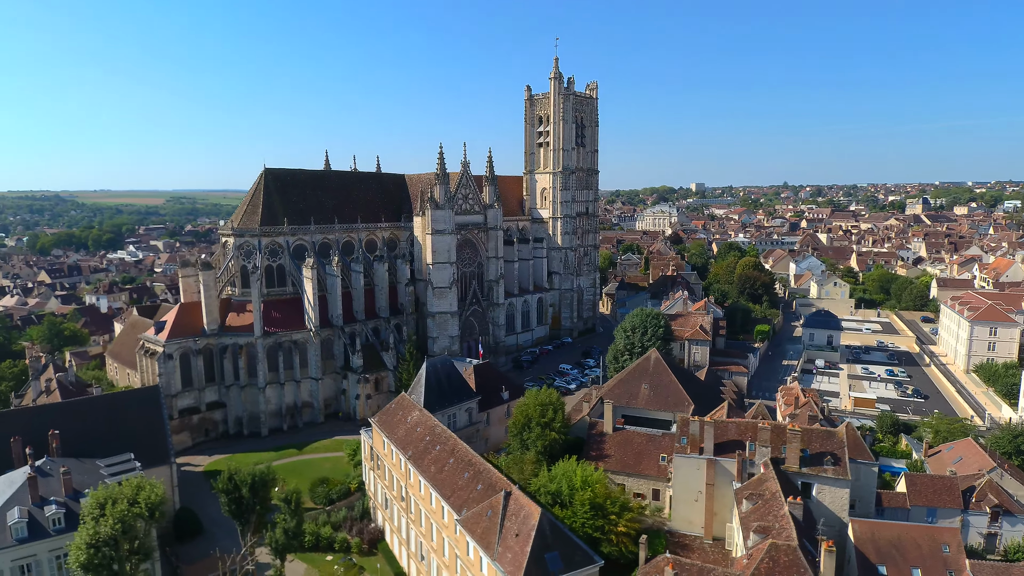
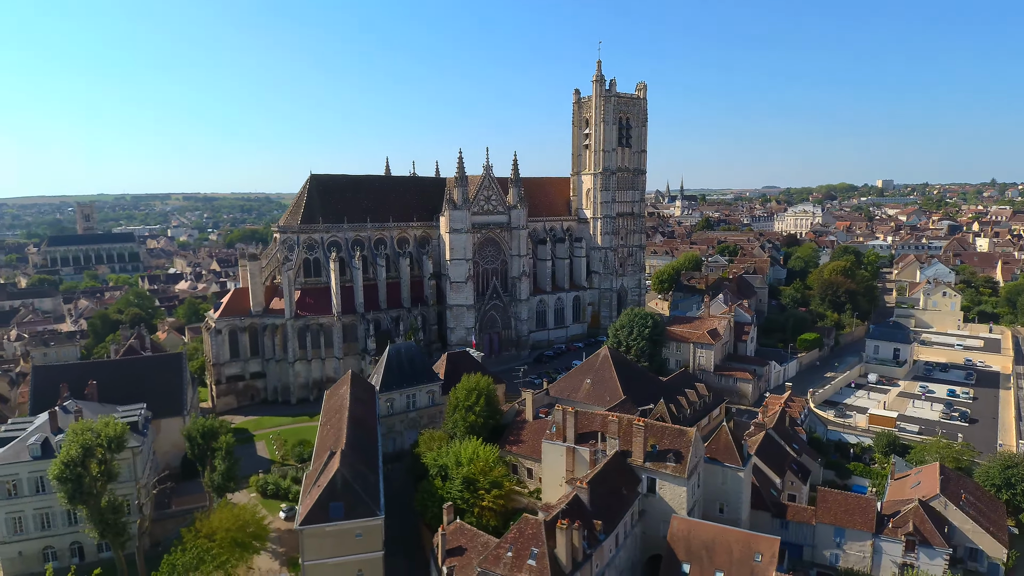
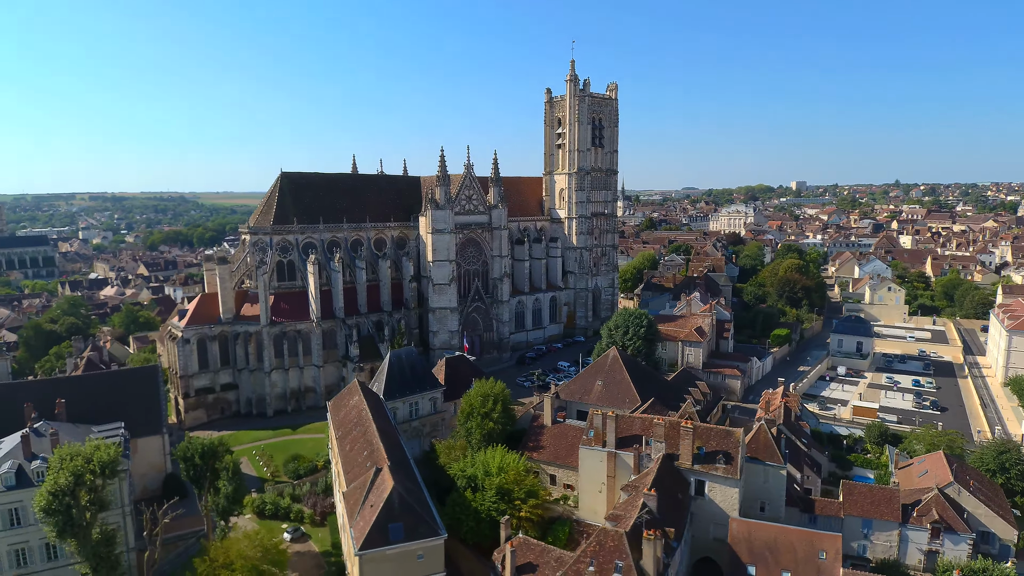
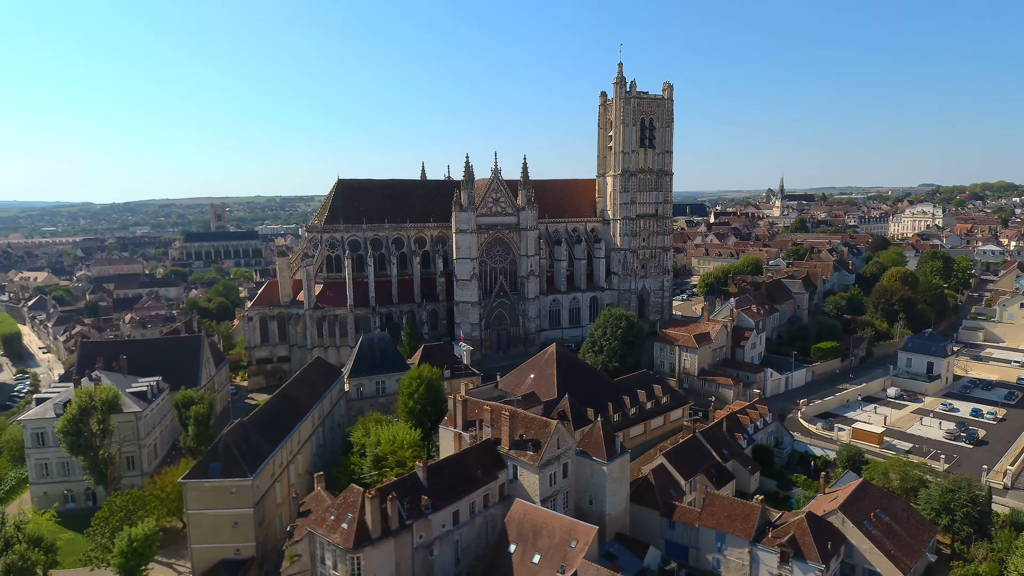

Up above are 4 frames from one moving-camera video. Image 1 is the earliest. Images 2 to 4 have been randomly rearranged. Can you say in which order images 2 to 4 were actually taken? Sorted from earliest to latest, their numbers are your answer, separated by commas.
3, 2, 4
